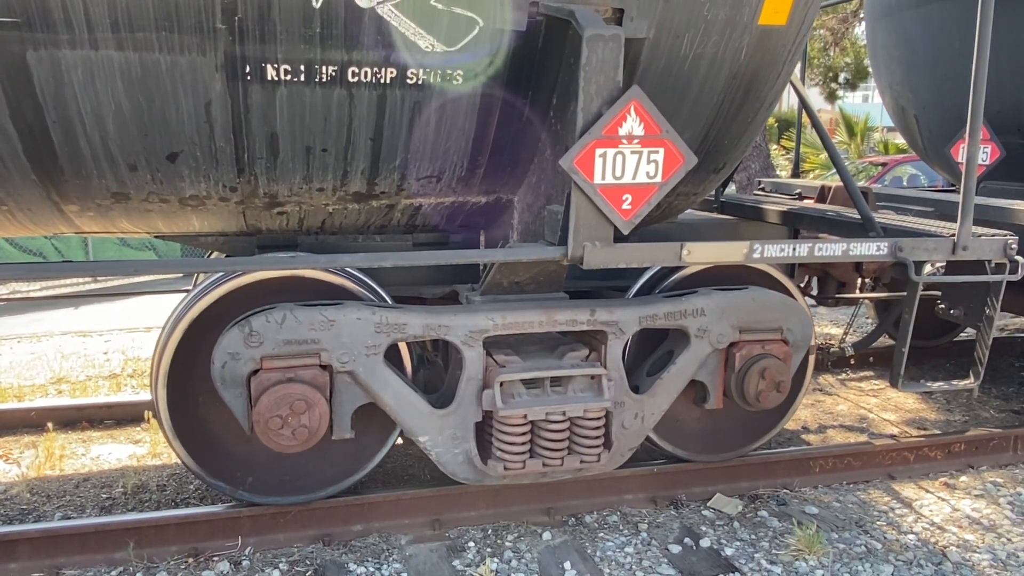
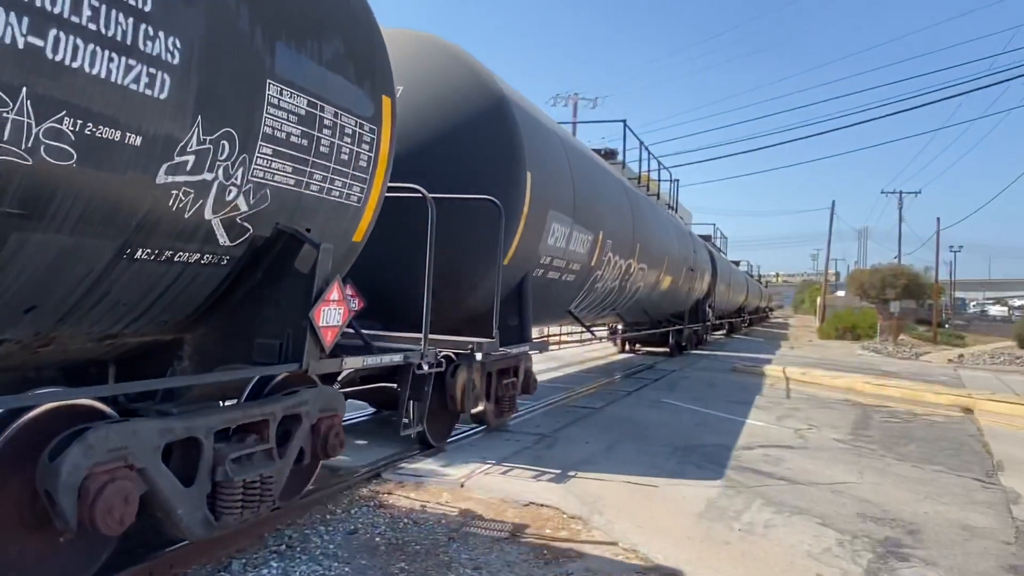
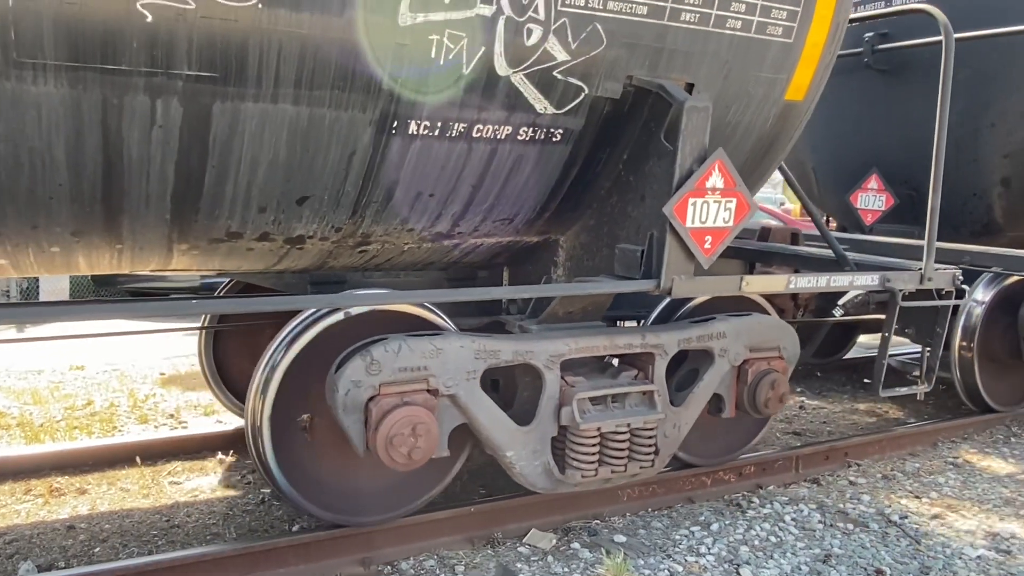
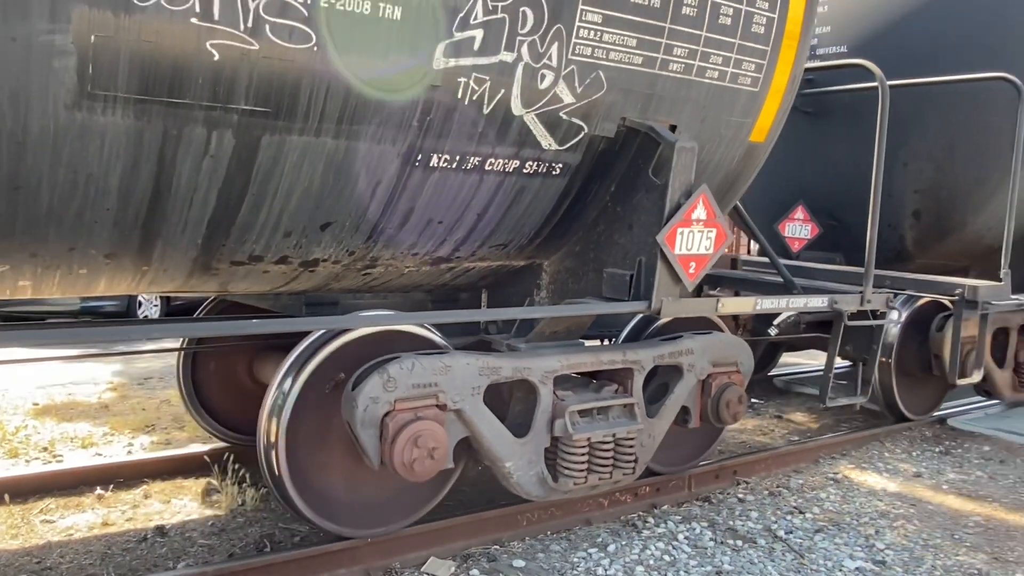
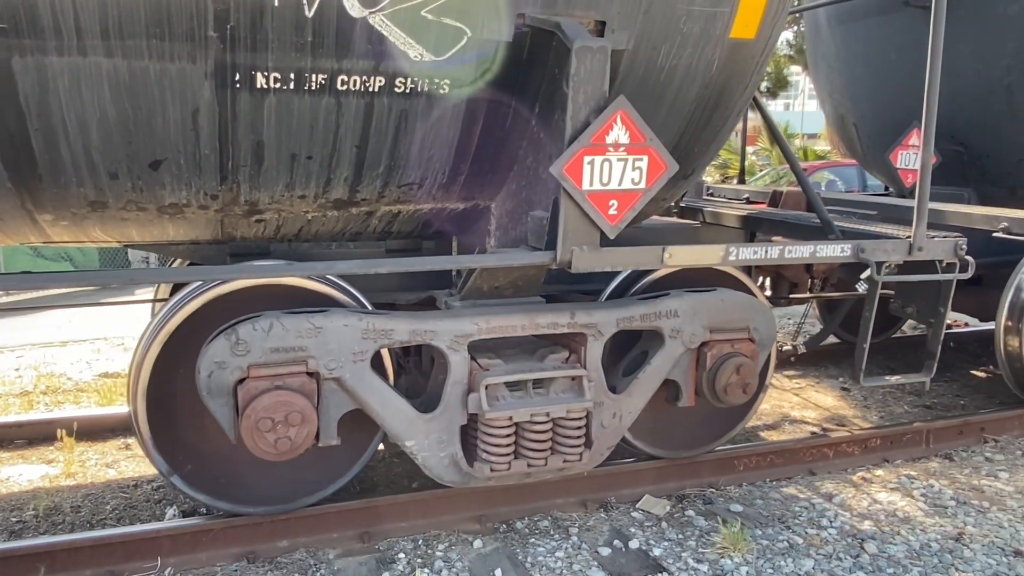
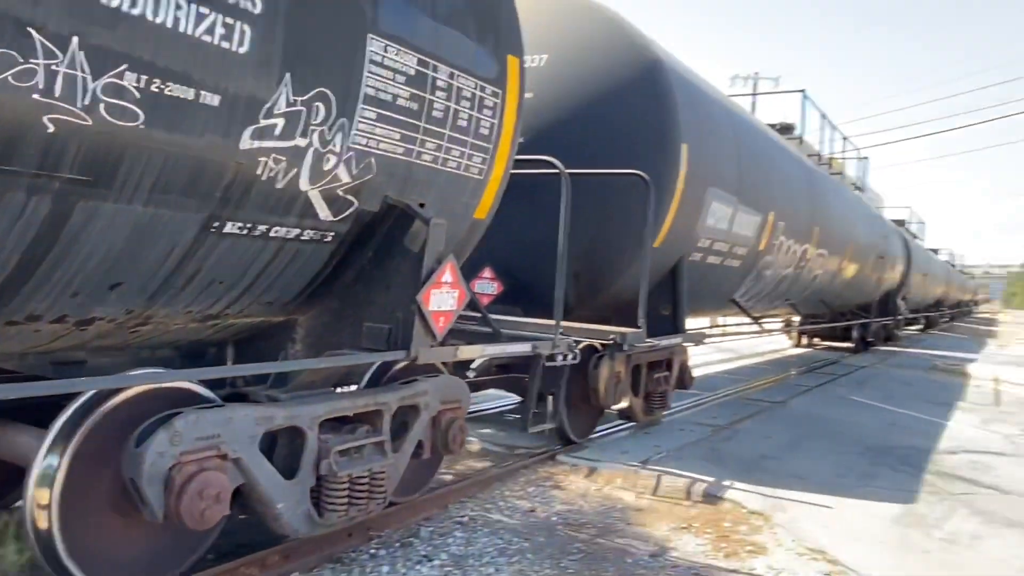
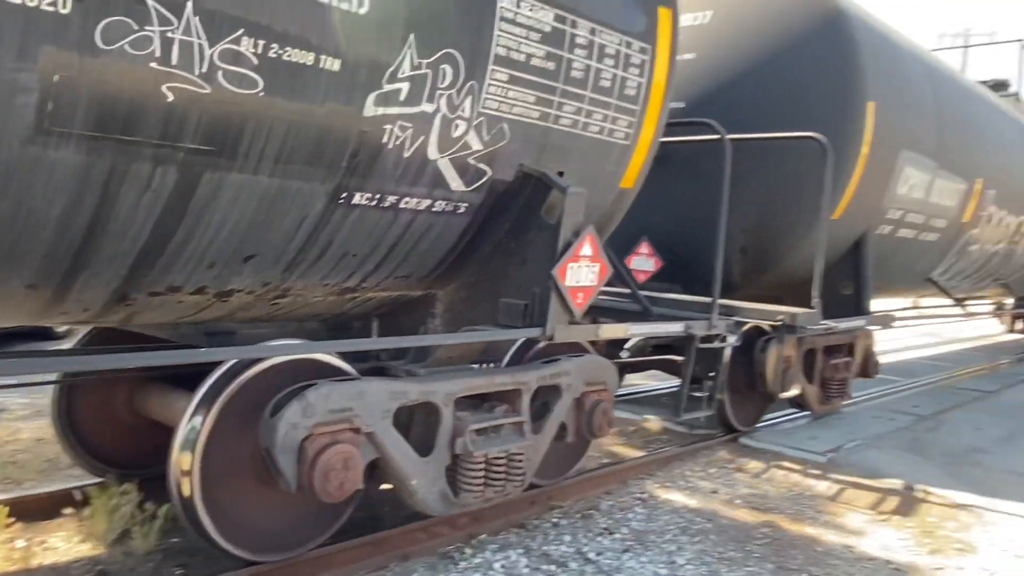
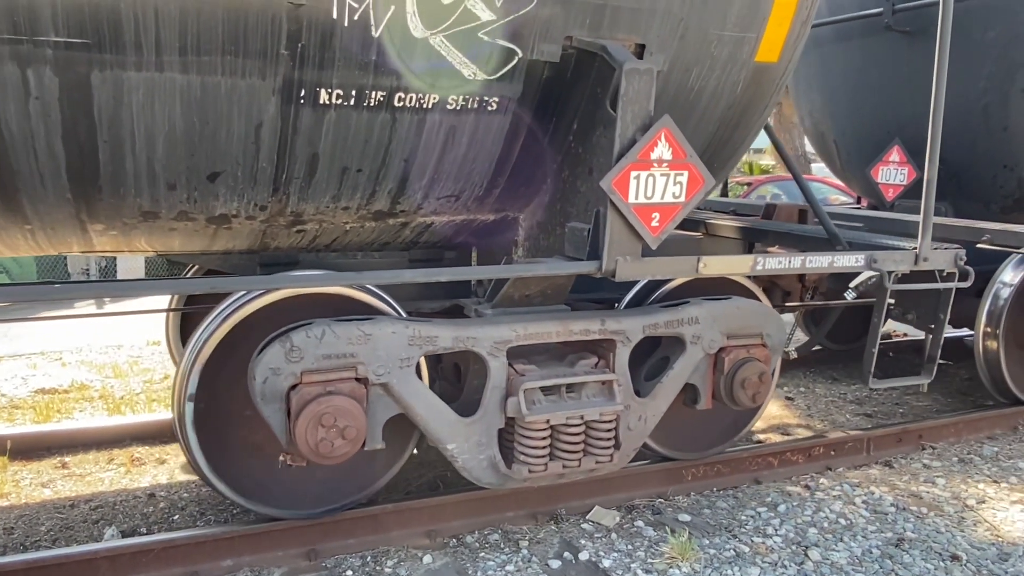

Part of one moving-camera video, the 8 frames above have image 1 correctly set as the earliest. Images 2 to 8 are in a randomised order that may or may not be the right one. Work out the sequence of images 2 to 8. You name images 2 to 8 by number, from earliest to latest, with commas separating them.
5, 8, 3, 4, 7, 6, 2
